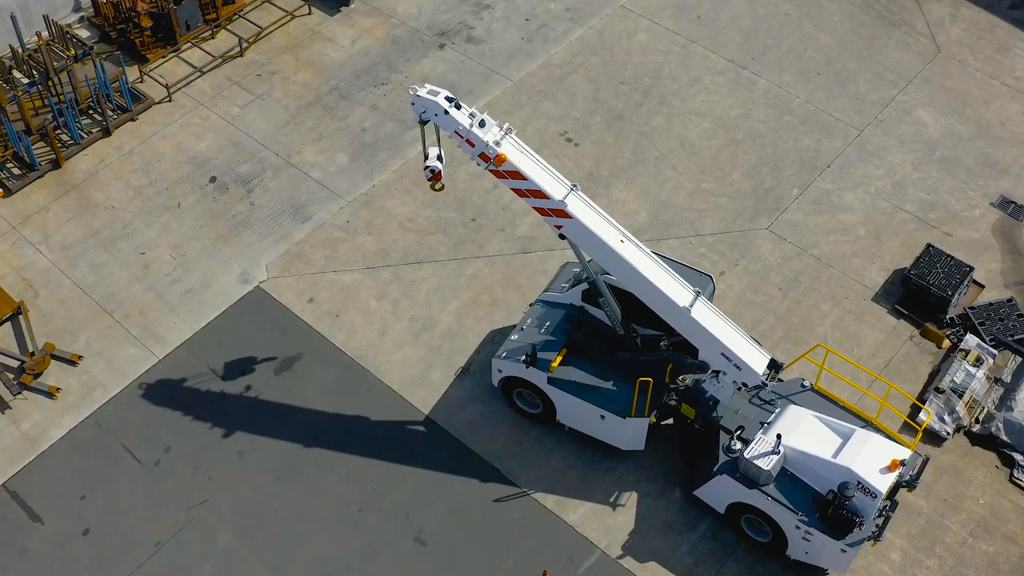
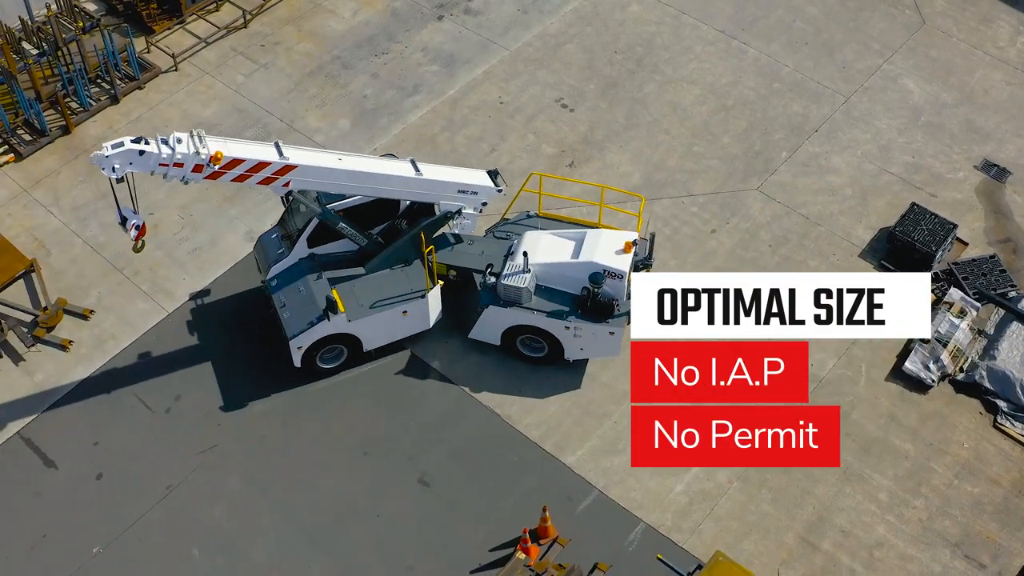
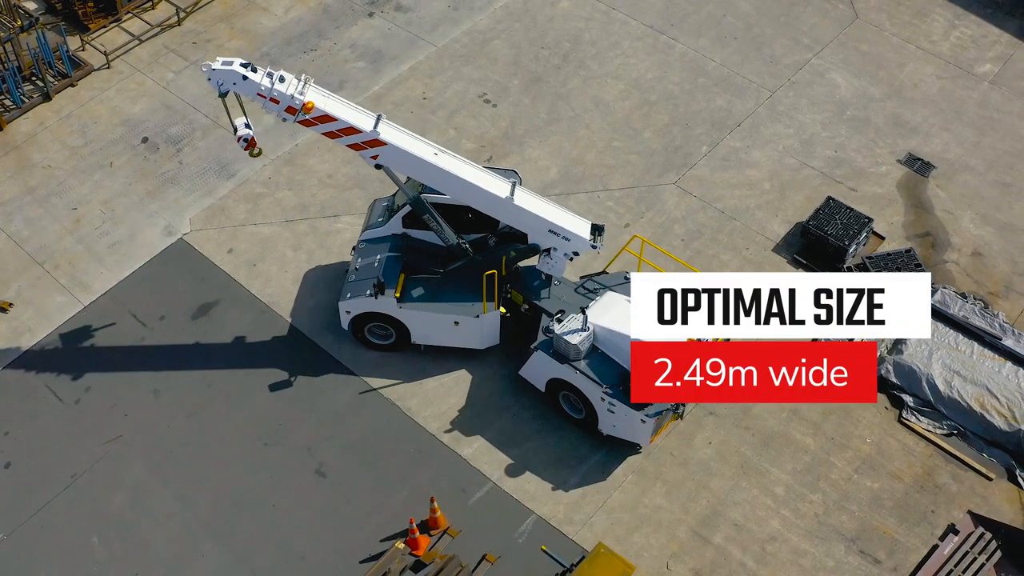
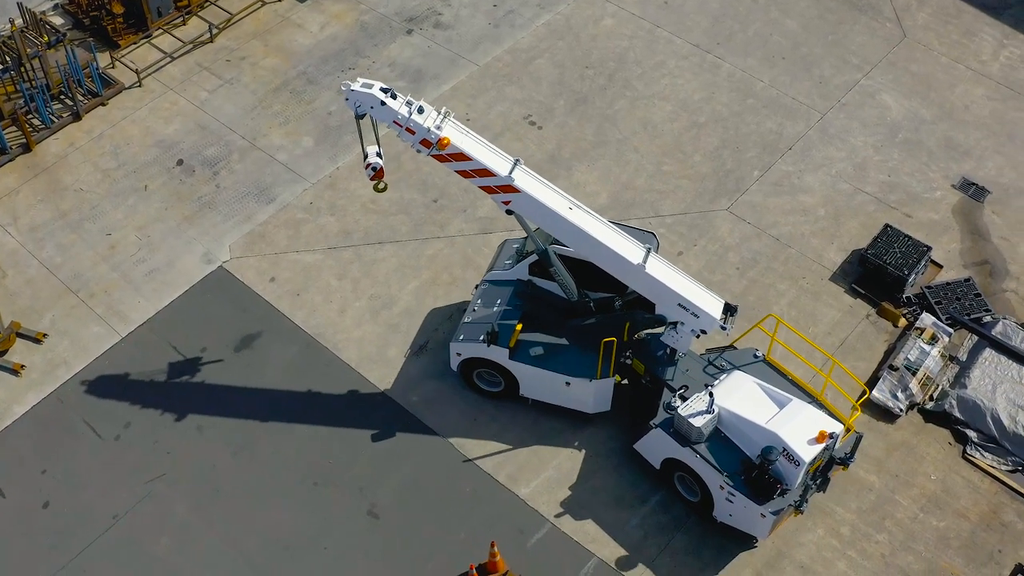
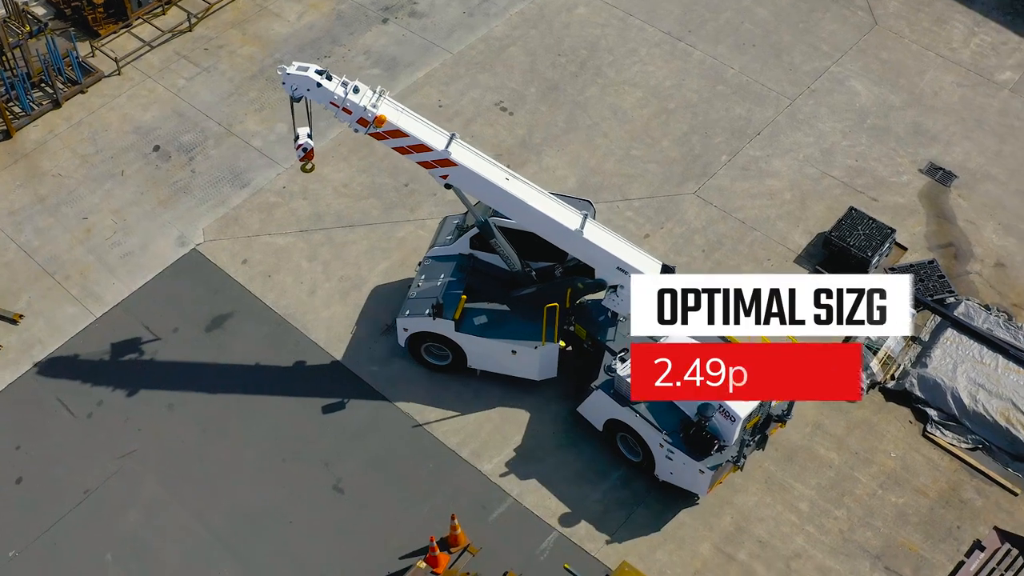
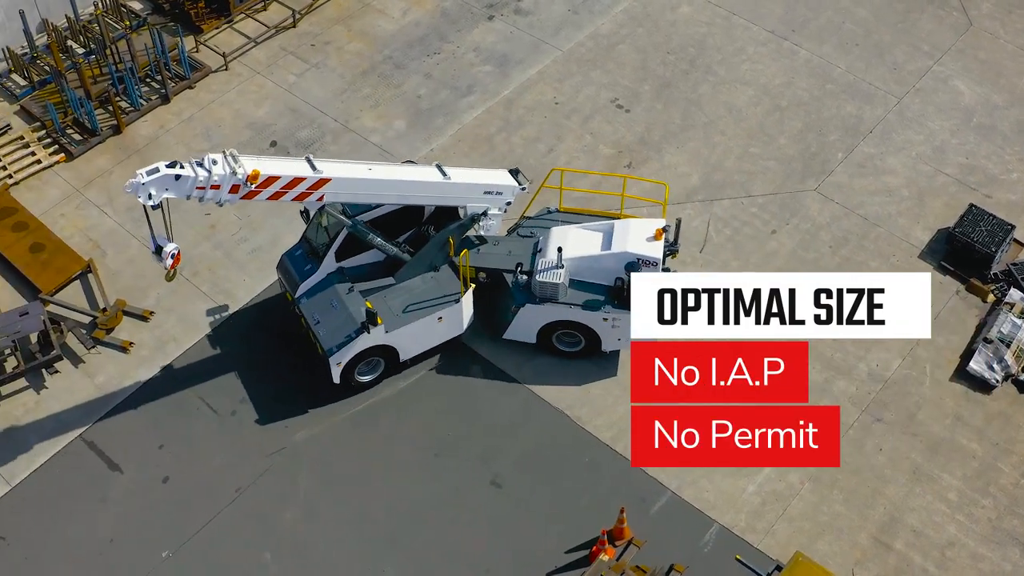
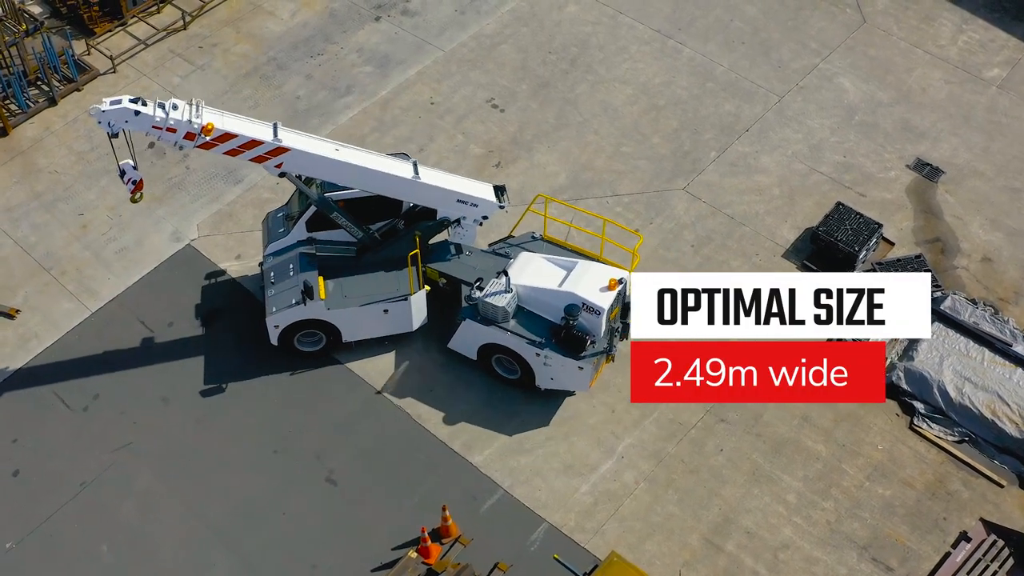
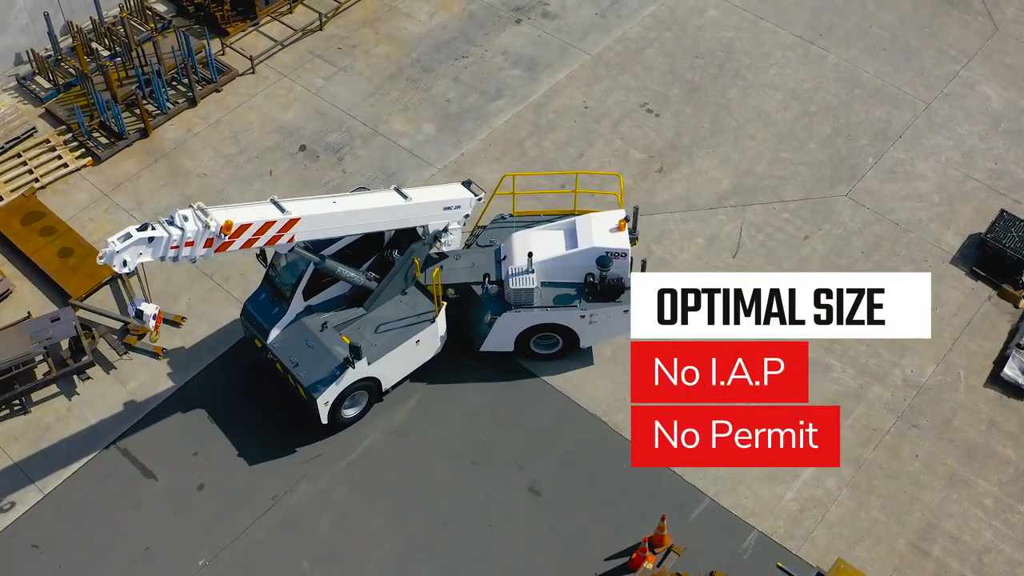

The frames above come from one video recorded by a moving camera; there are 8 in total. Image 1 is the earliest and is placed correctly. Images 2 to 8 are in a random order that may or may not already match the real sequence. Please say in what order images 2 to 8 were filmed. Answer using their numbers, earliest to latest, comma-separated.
4, 5, 3, 7, 2, 6, 8
